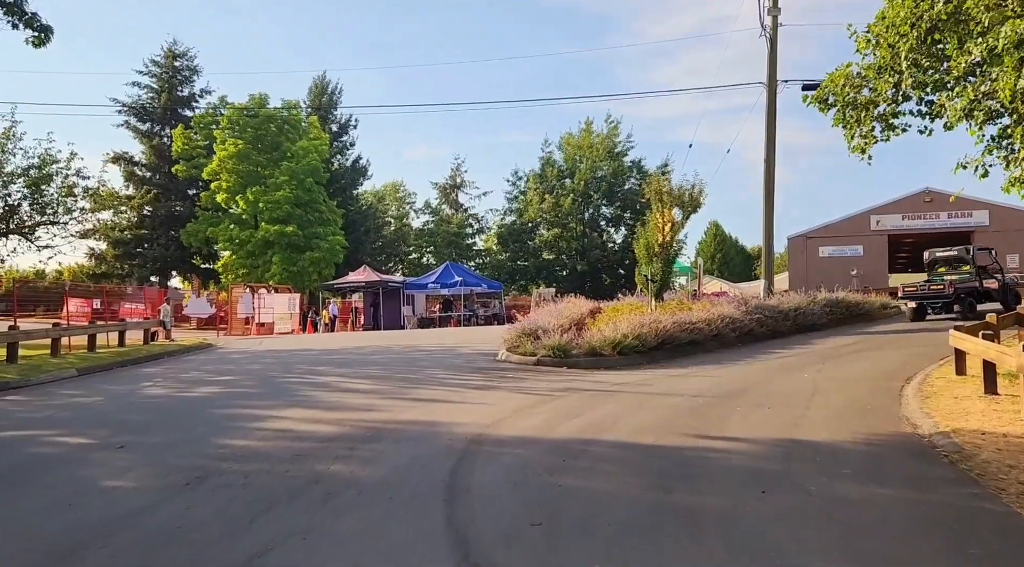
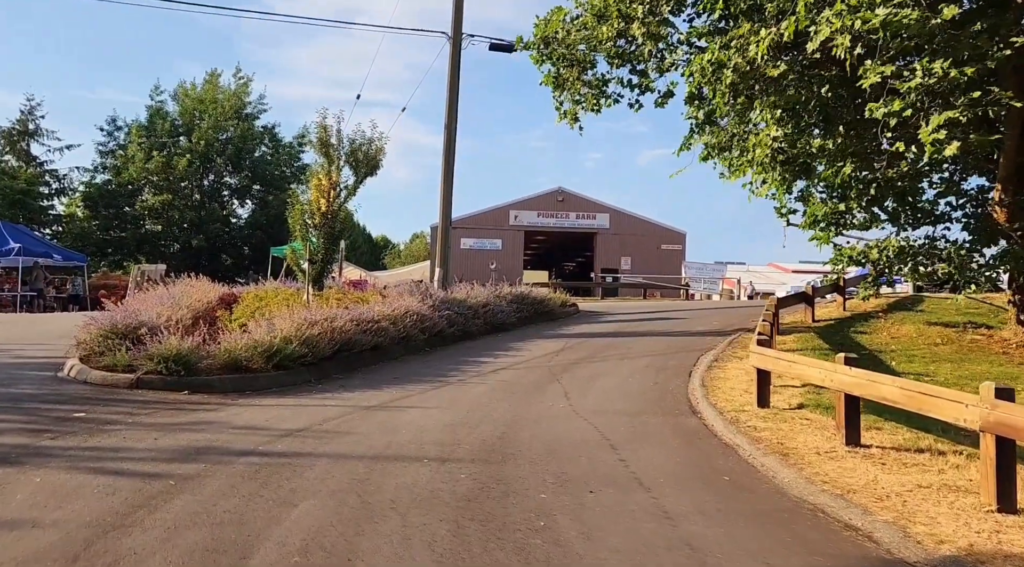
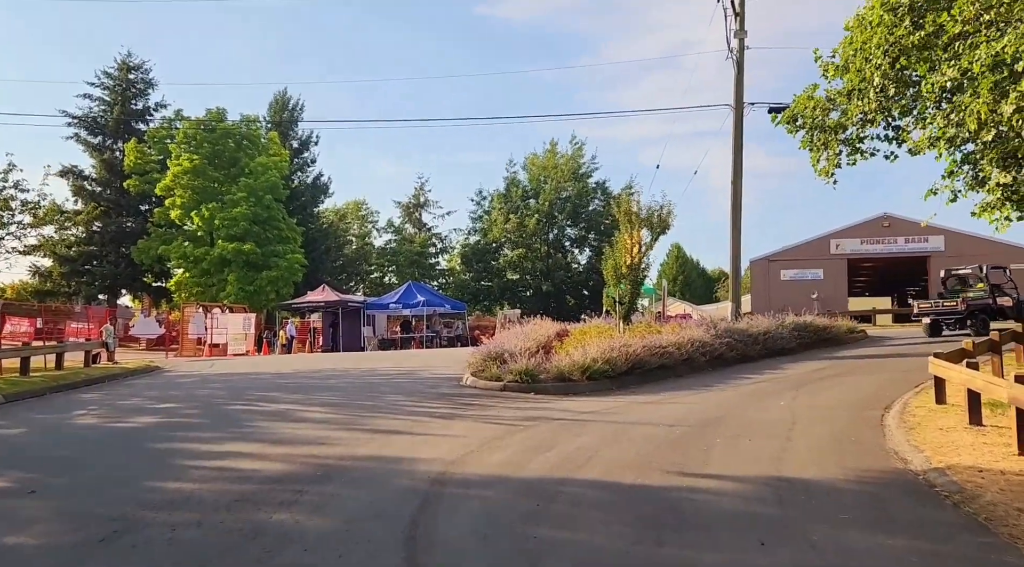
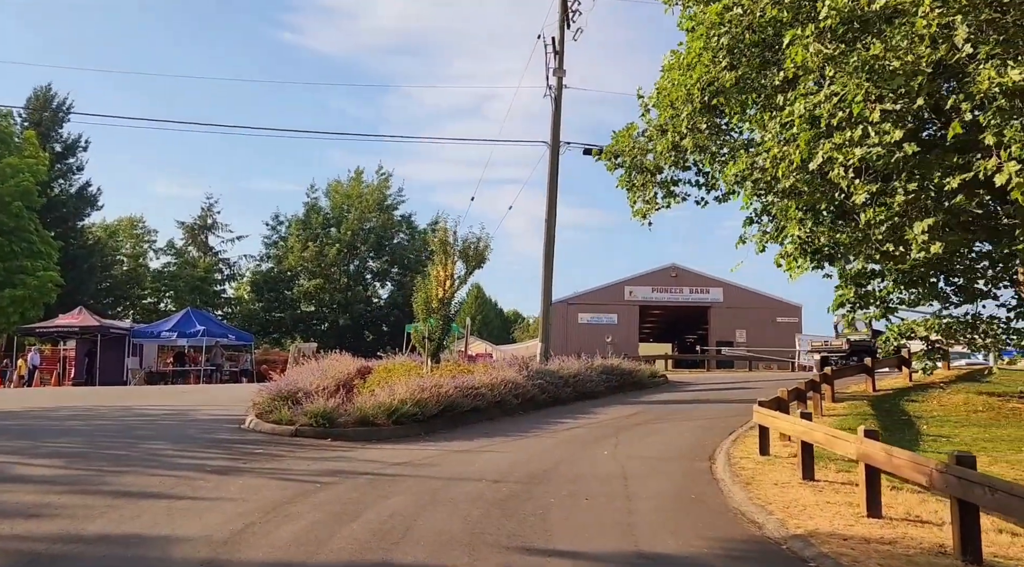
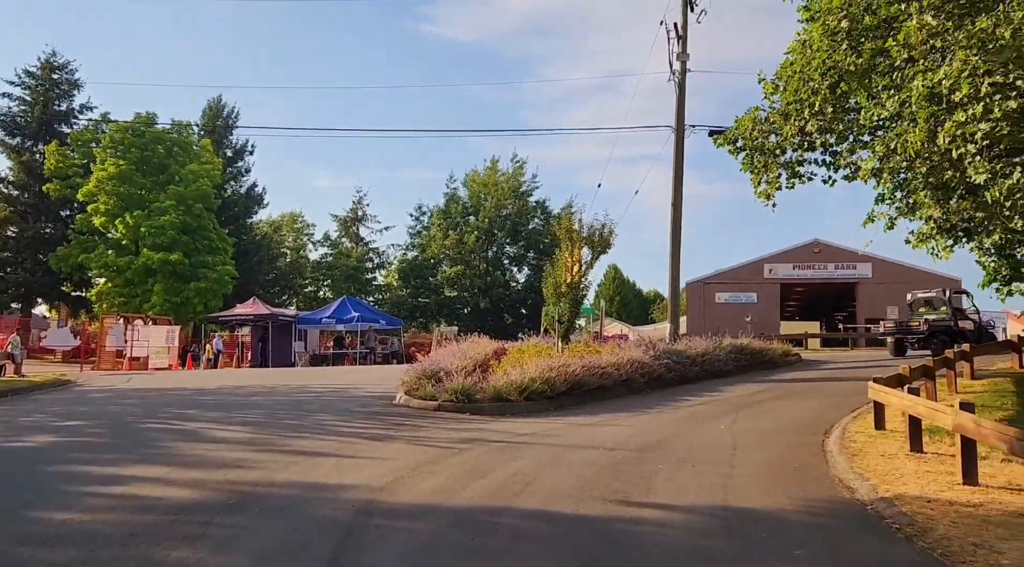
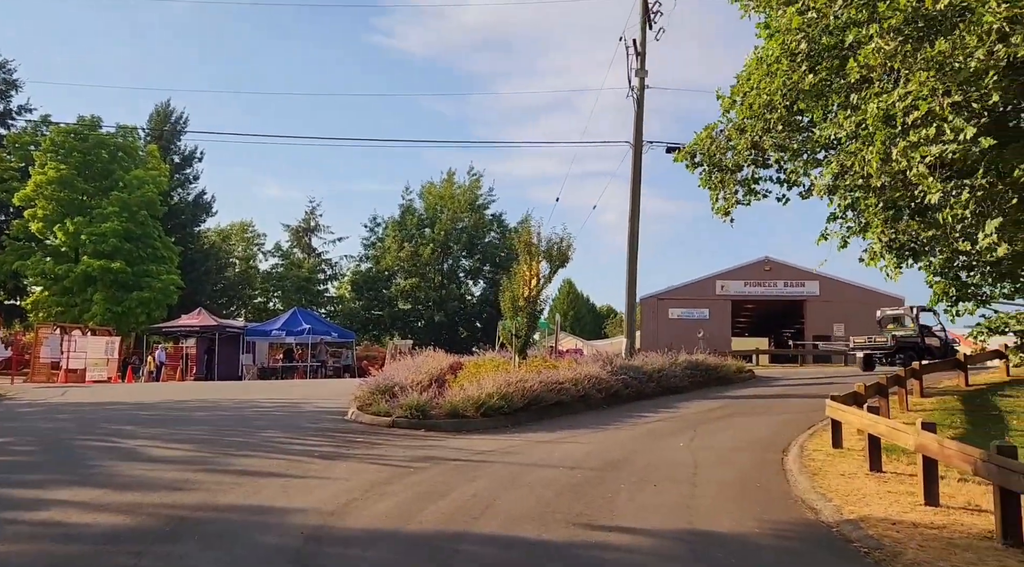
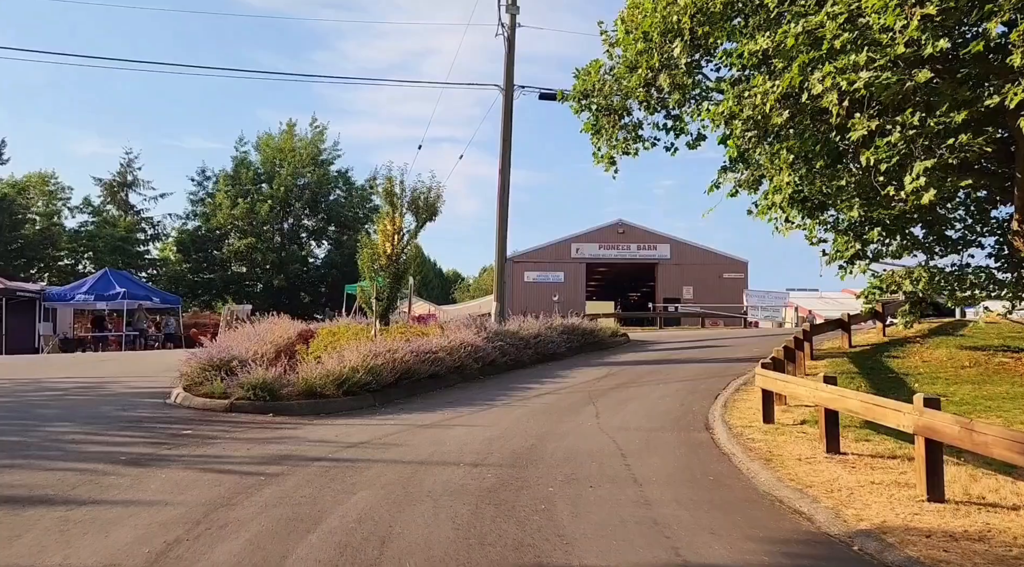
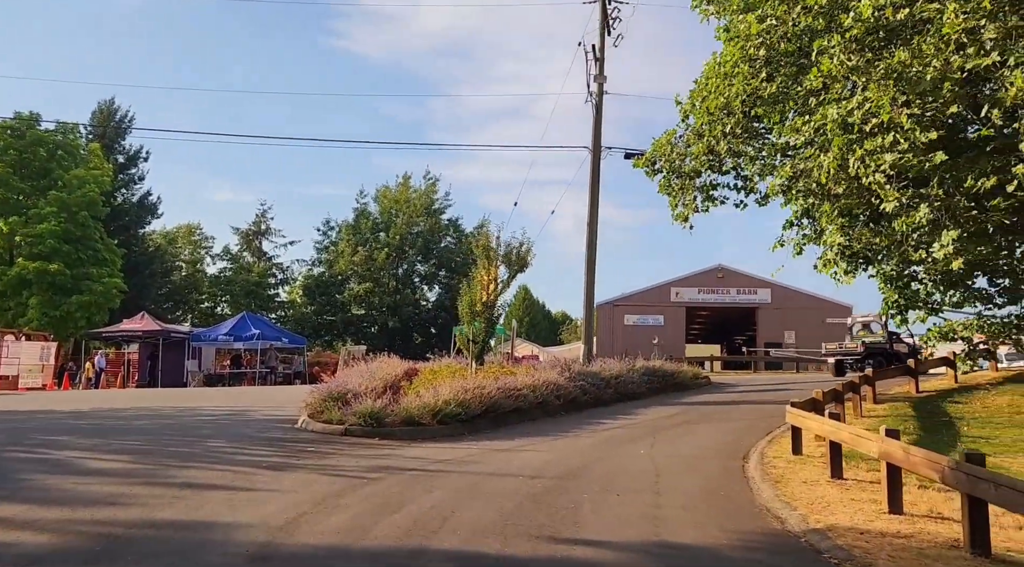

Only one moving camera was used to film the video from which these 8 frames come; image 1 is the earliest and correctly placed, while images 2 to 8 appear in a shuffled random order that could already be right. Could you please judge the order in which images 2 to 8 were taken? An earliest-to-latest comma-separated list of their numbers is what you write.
3, 5, 6, 8, 4, 7, 2
